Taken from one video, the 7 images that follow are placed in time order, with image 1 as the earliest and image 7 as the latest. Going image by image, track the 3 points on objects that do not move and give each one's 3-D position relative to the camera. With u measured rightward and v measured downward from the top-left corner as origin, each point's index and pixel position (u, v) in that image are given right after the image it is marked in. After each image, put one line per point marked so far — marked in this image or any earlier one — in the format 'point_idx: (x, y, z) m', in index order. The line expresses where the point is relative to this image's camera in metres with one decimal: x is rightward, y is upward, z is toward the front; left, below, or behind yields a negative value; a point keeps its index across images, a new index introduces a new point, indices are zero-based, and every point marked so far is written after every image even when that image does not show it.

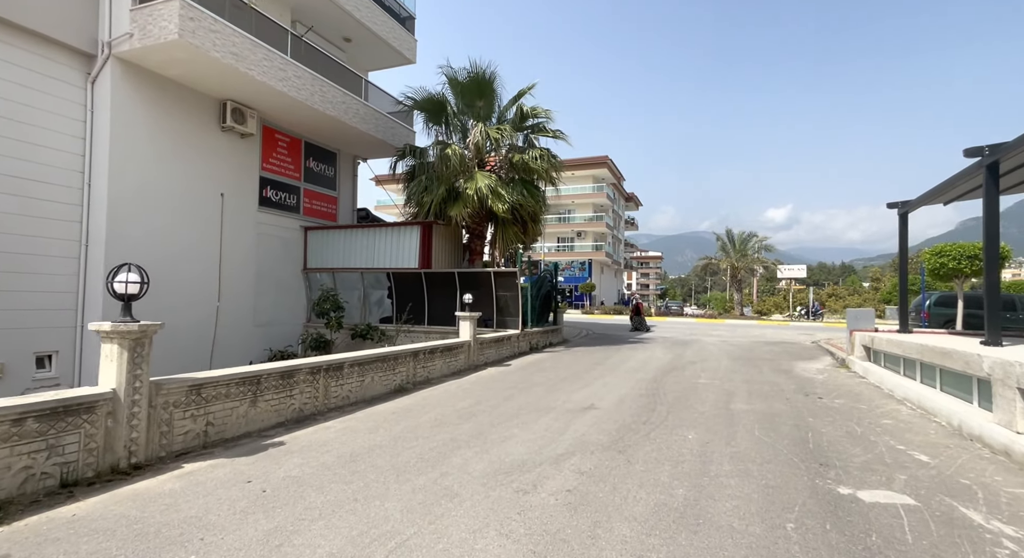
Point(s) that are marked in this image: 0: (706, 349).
0: (+5.2, -1.9, +14.7) m
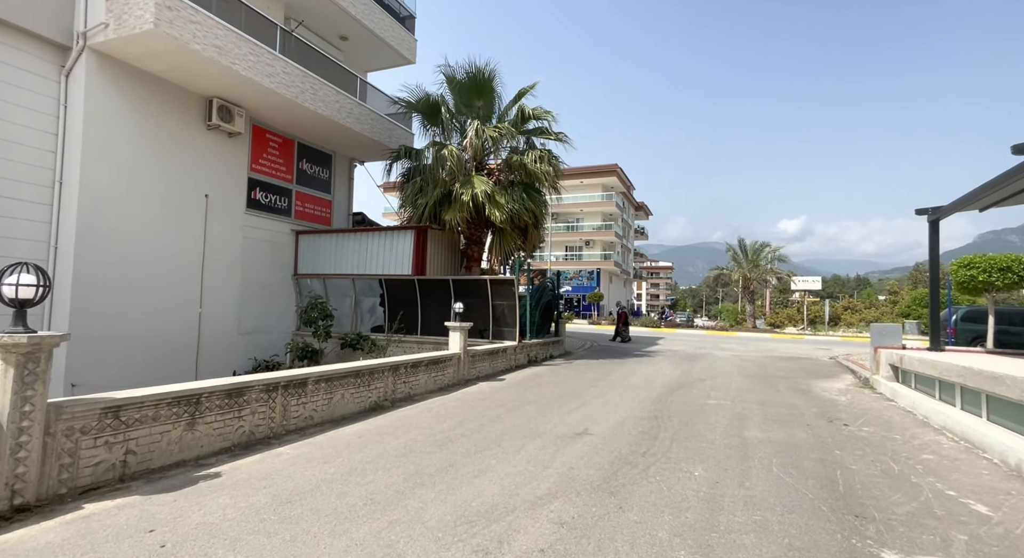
0: (+5.2, -2.1, +13.8) m
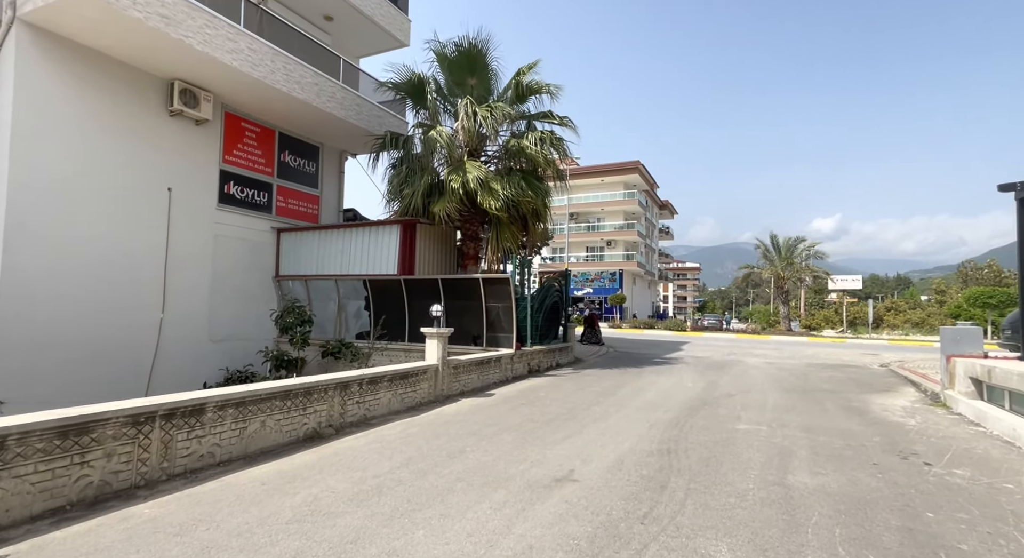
0: (+5.2, -2.1, +11.9) m
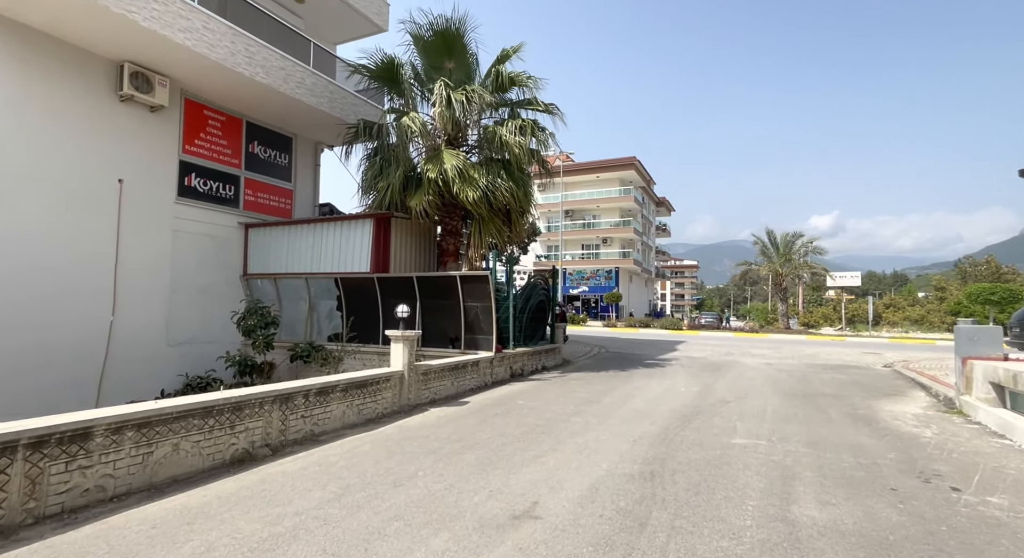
0: (+4.8, -2.0, +11.1) m
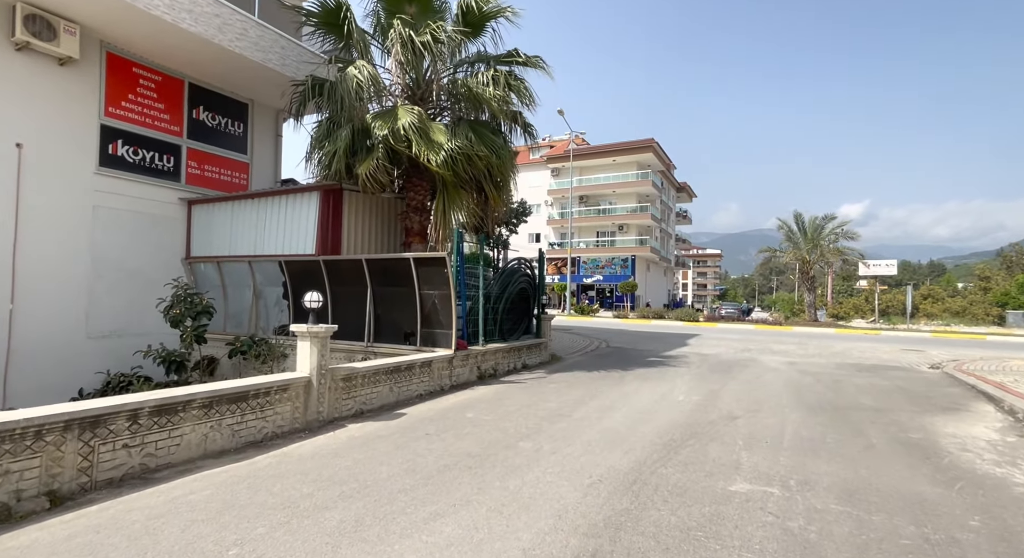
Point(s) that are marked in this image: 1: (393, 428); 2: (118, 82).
0: (+4.2, -1.7, +9.2) m
1: (-1.3, -1.7, +6.1) m
2: (-7.6, +3.8, +10.7) m
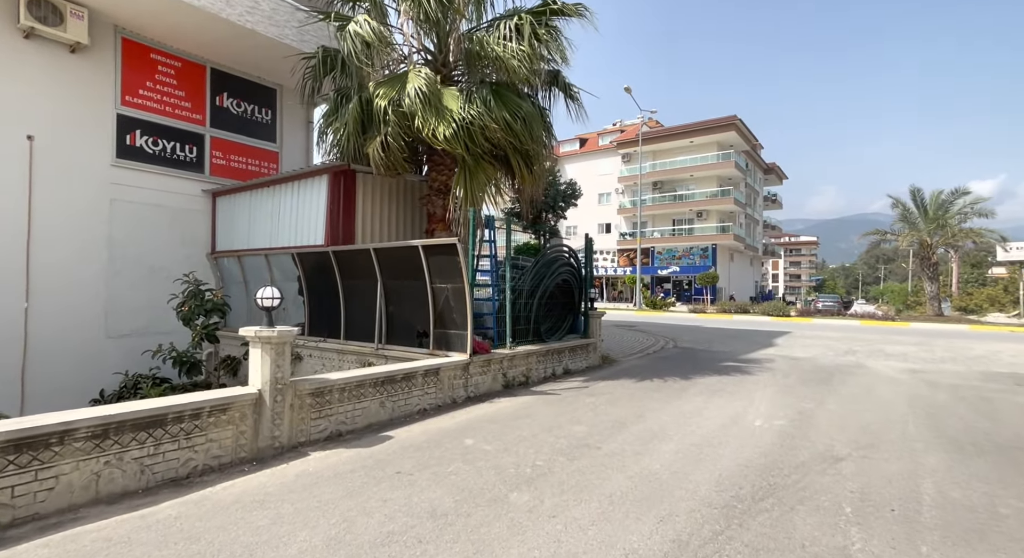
0: (+4.6, -1.5, +7.0) m
1: (-1.3, -1.6, +4.8) m
2: (-6.9, +3.9, +10.1) m
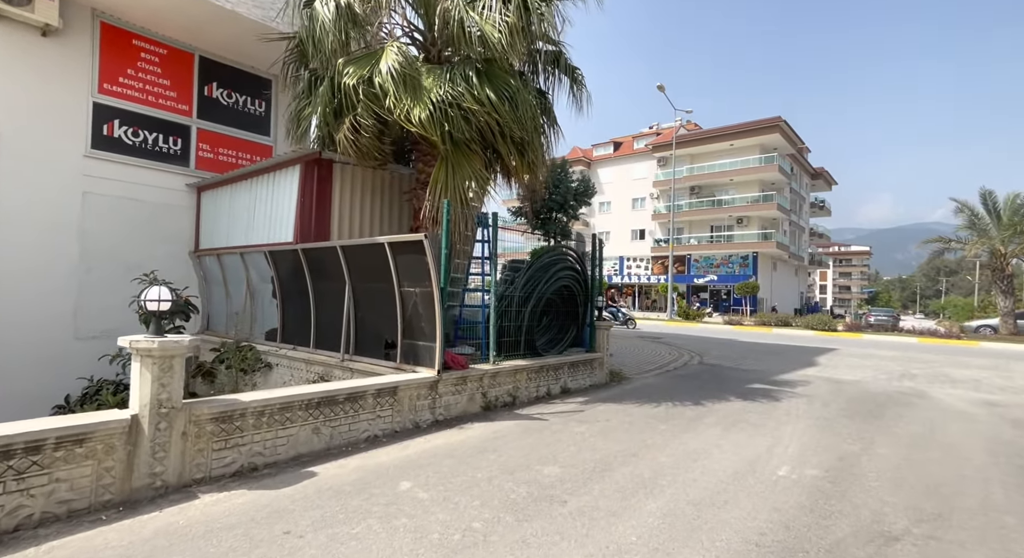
0: (+4.3, -1.6, +5.5) m
1: (-1.7, -1.6, +3.7) m
2: (-6.9, +3.9, +9.5) m
